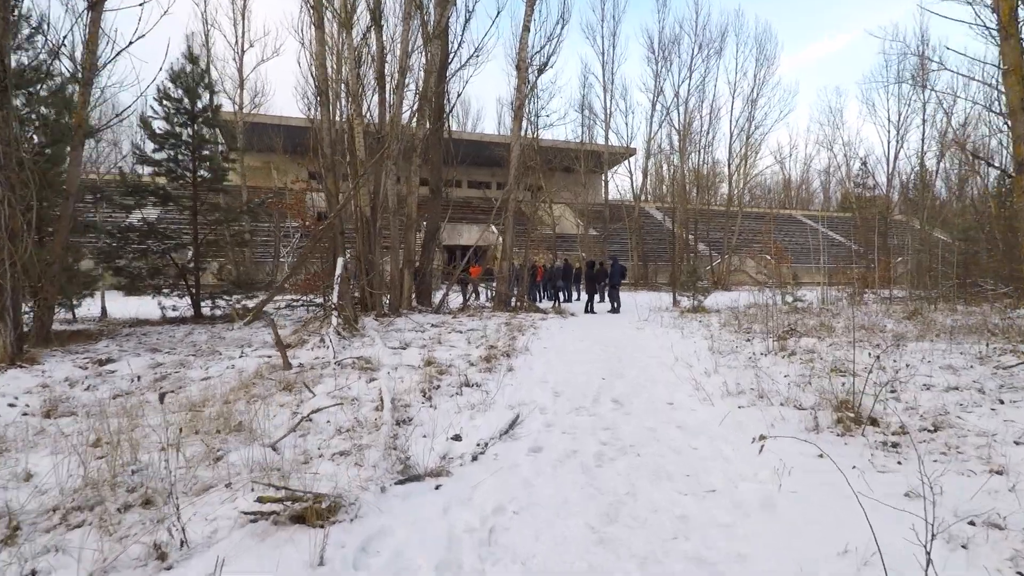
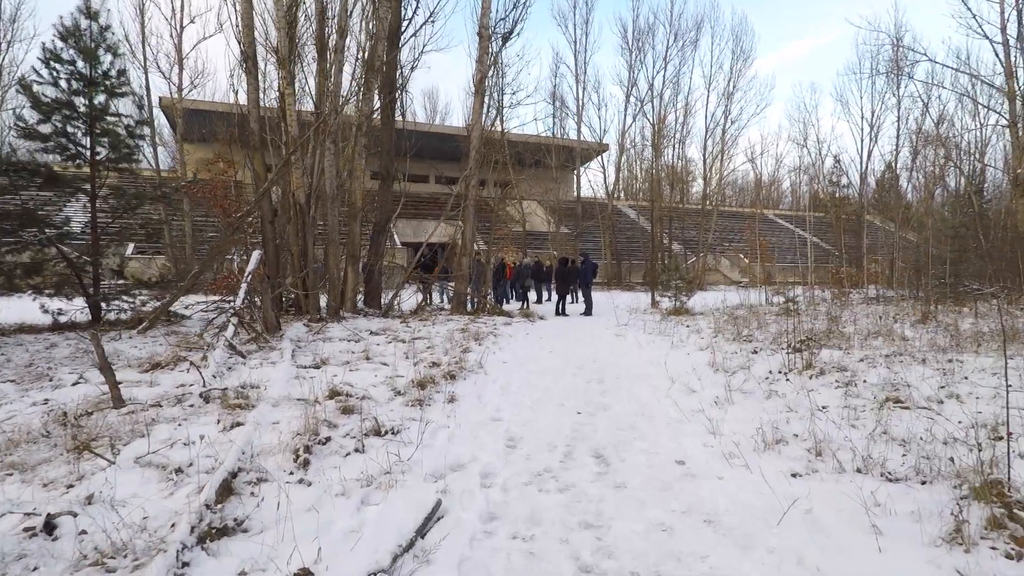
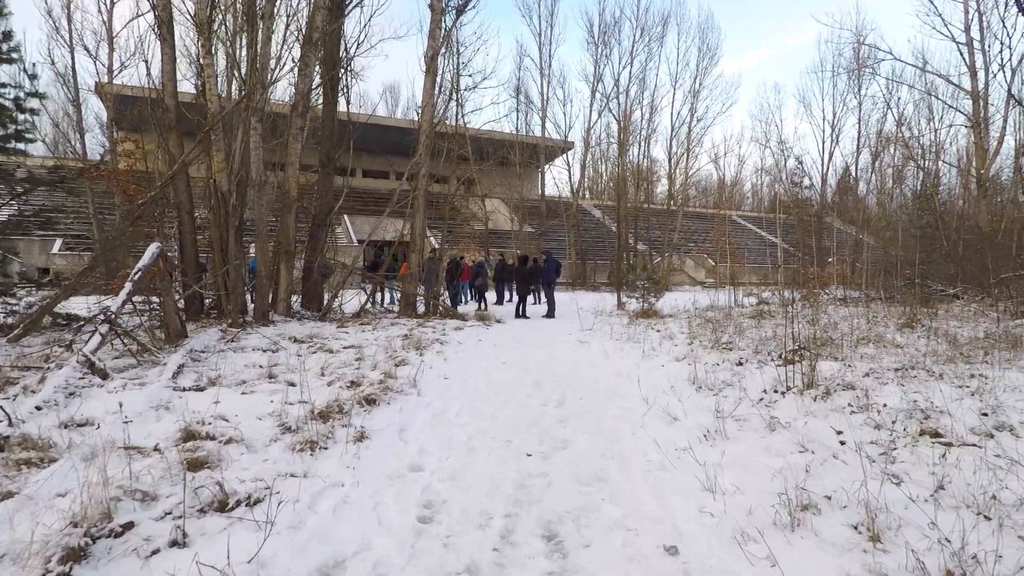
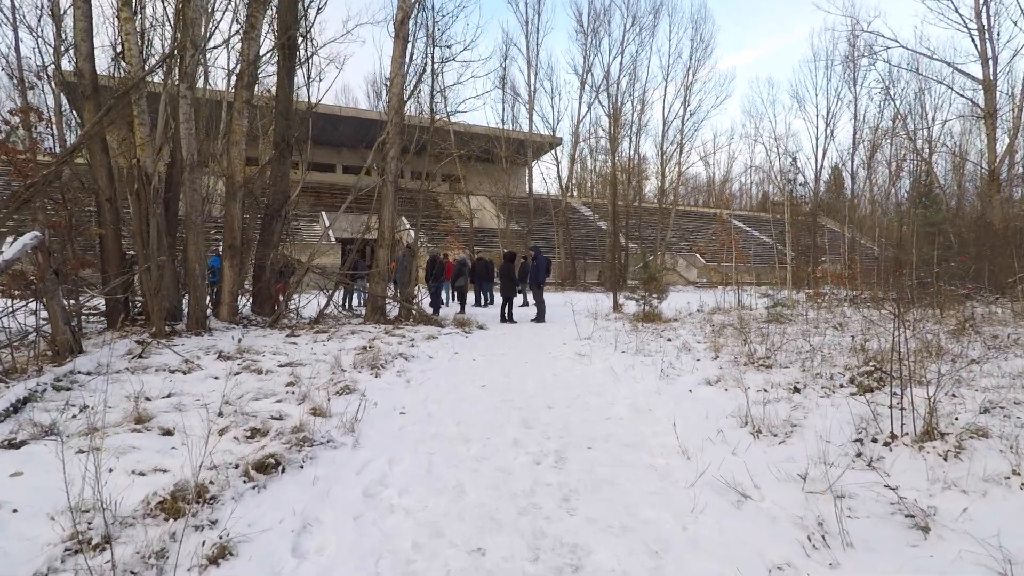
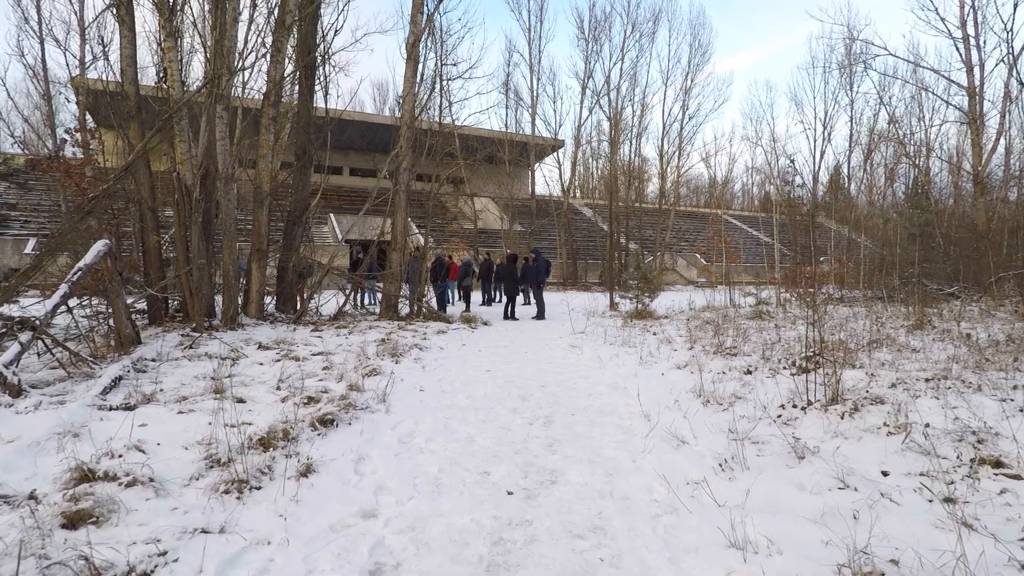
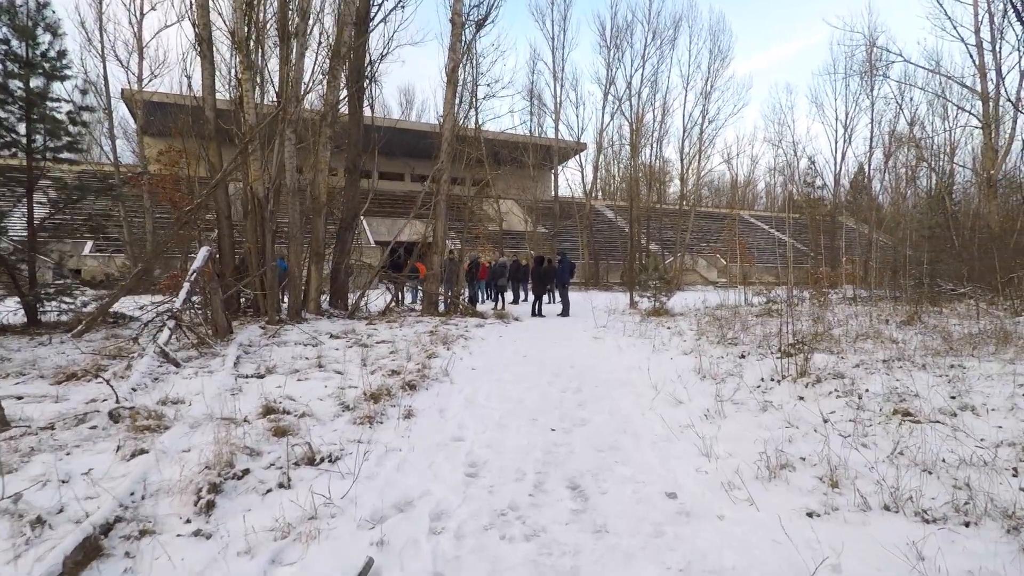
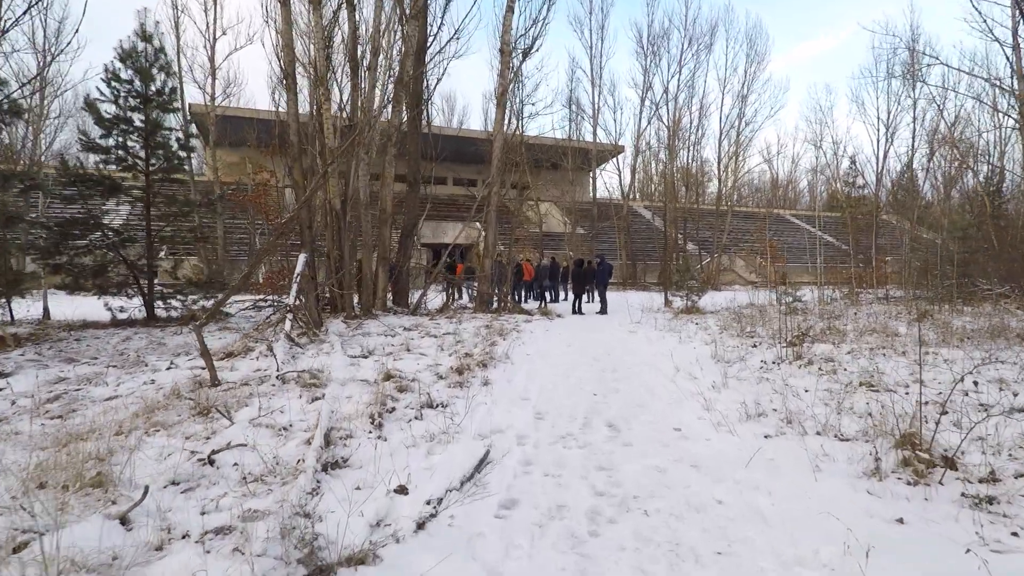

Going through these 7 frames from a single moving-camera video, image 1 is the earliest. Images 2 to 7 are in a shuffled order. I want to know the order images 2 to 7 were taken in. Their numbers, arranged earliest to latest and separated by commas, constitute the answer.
7, 2, 6, 3, 5, 4
